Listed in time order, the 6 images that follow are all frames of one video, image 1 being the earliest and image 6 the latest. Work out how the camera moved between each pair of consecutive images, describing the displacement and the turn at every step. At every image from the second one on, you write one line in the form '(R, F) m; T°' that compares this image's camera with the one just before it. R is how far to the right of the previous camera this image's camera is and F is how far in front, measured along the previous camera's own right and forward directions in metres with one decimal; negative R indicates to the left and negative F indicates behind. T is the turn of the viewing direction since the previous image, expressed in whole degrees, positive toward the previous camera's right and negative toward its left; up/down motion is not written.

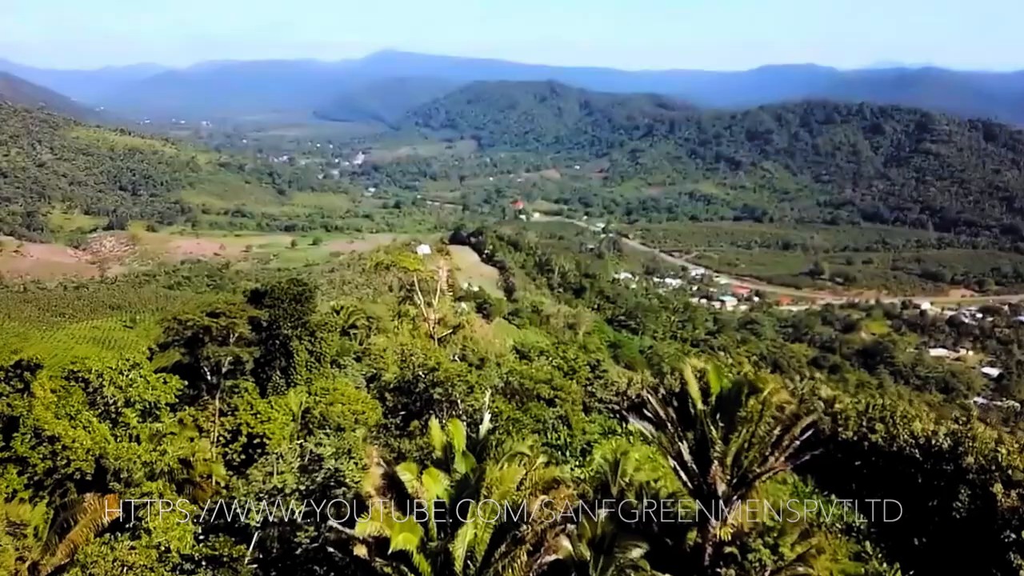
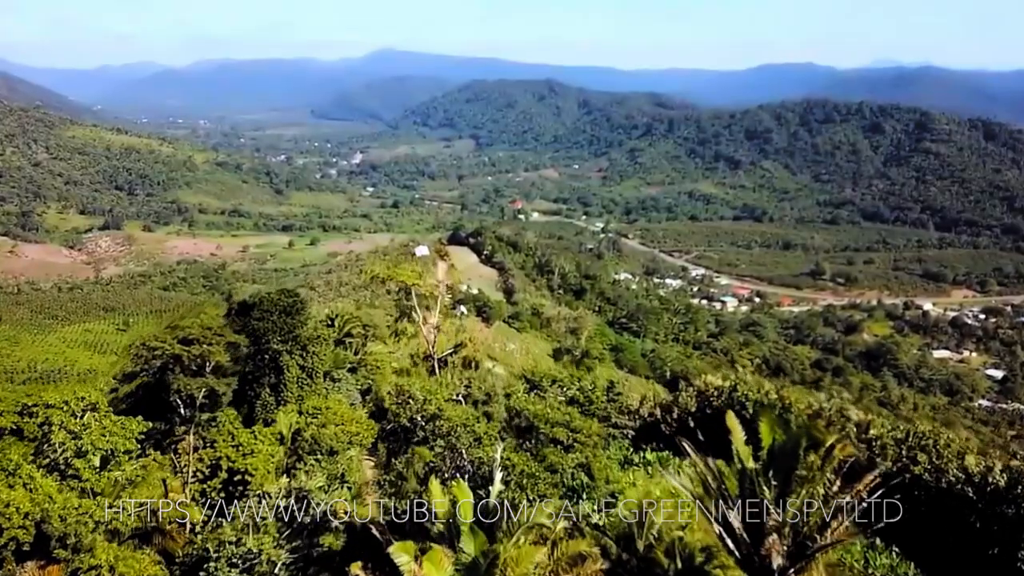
(-0.1, +0.7) m; 0°
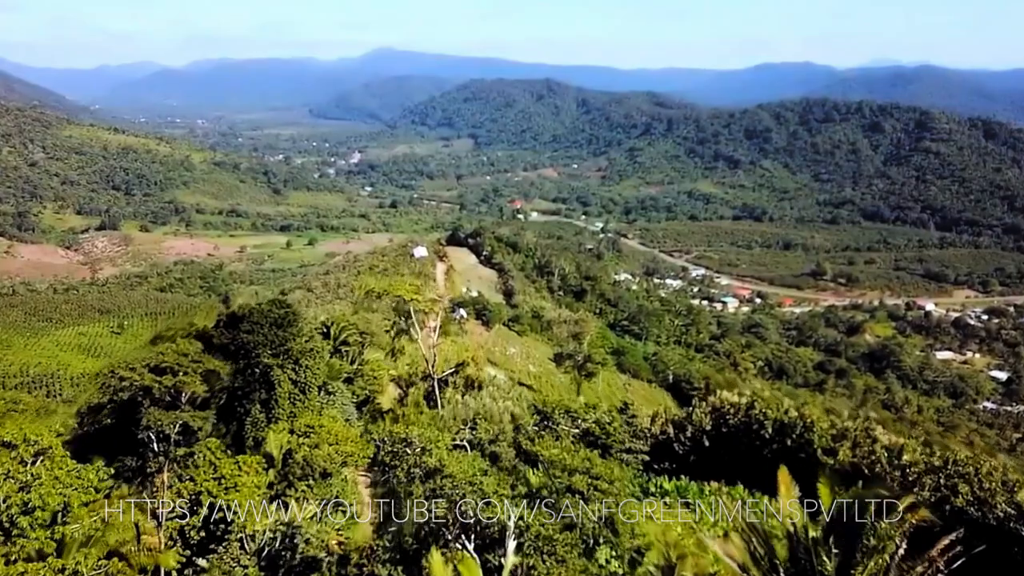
(-0.1, +0.6) m; 0°
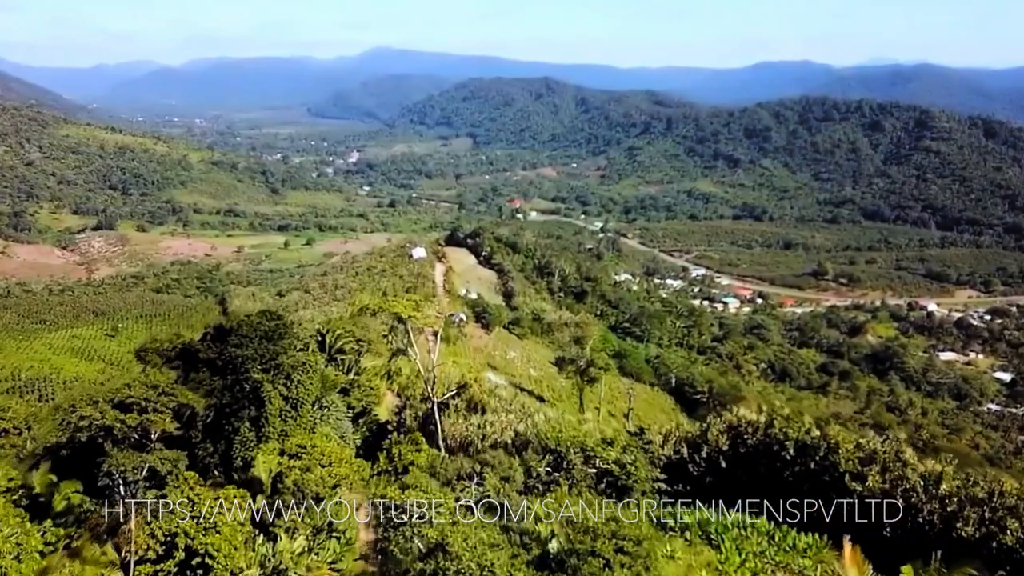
(-0.1, +0.6) m; 0°
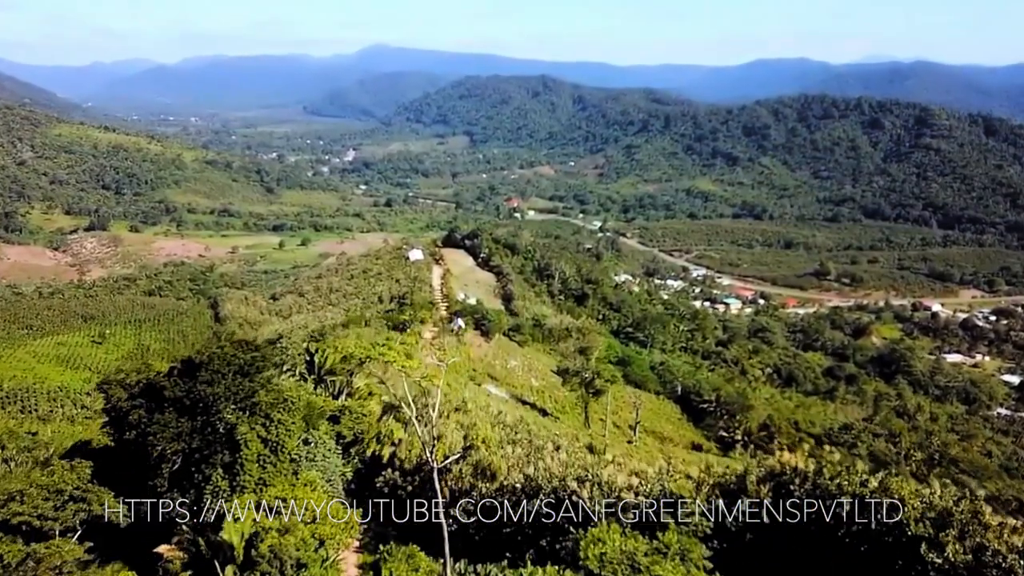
(-0.2, +1.3) m; 0°
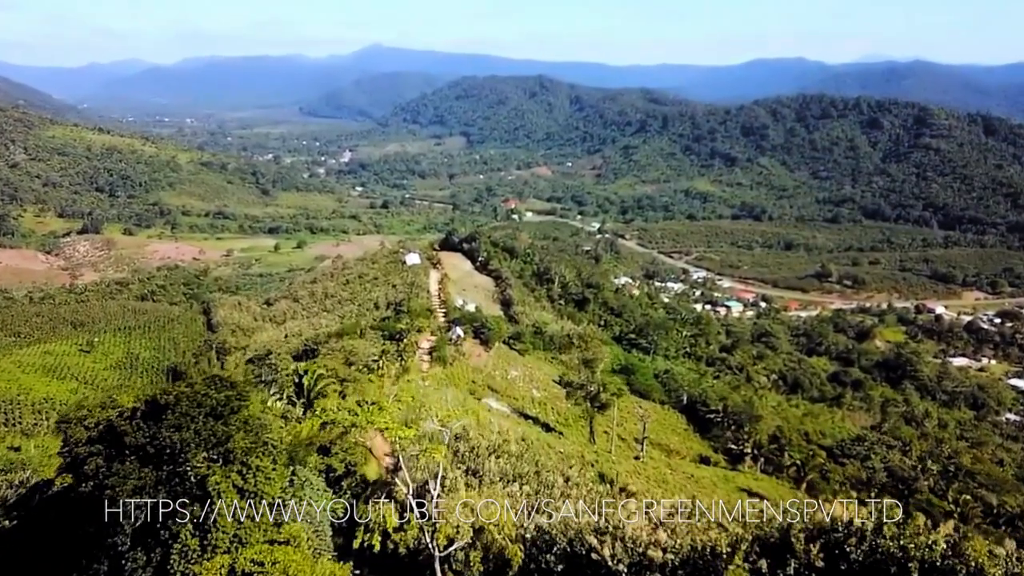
(-0.1, +1.1) m; 0°
